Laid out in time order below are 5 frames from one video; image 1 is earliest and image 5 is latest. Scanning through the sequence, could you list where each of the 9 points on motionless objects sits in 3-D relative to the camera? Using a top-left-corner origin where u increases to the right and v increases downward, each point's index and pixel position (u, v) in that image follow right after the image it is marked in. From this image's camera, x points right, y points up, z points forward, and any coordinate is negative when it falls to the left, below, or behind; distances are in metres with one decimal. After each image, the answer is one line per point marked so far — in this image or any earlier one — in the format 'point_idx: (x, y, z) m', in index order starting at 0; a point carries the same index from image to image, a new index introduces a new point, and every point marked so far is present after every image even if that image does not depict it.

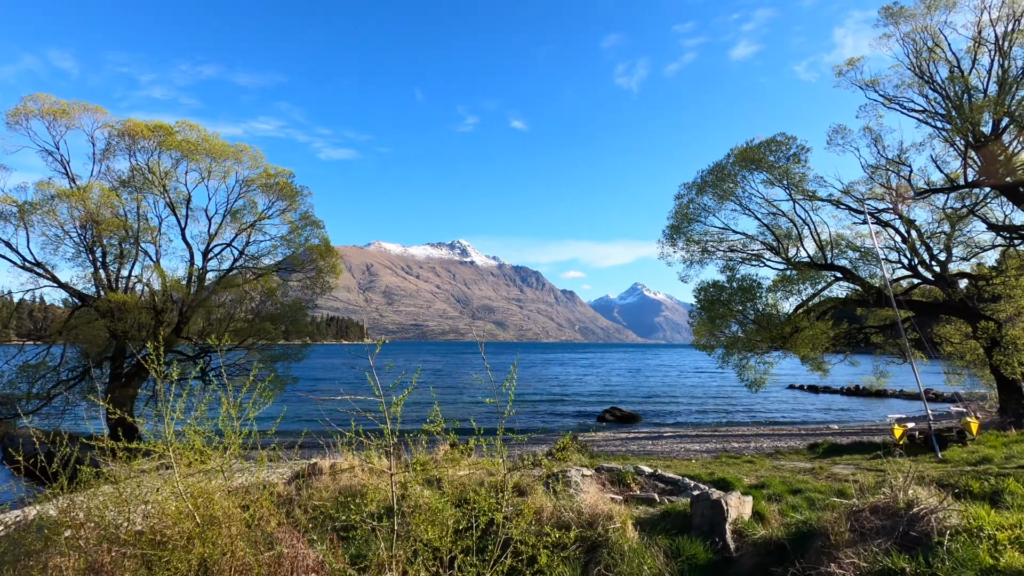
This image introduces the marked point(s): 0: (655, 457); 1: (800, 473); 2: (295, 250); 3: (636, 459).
0: (+3.2, -3.7, +11.3) m
1: (+5.1, -3.3, +9.1) m
2: (-7.9, +1.4, +18.7) m
3: (+2.6, -3.6, +10.7) m
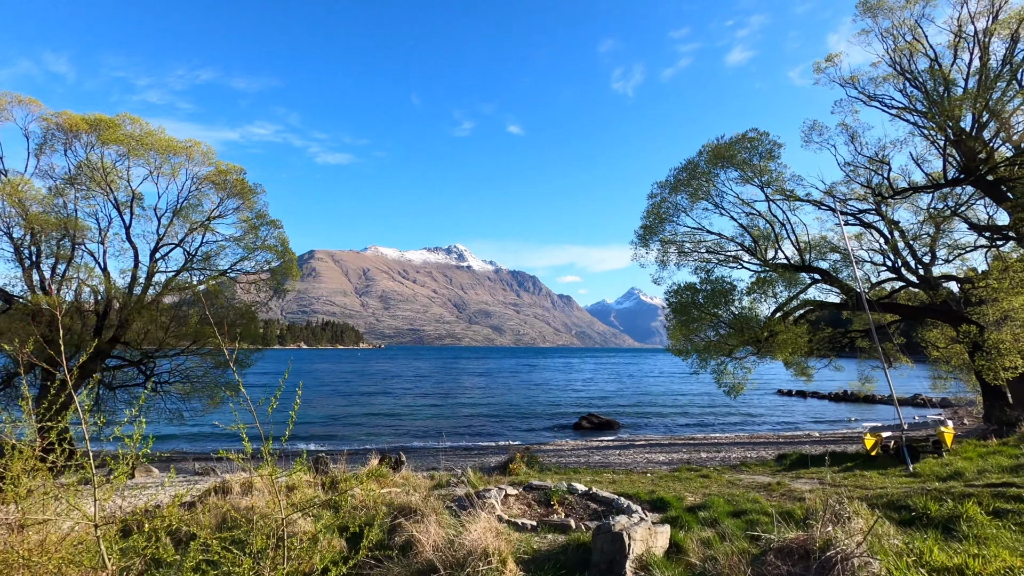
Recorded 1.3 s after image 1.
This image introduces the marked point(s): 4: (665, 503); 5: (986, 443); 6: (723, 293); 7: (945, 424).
0: (+2.0, -3.8, +10.5) m
1: (+3.9, -3.3, +8.3) m
2: (-9.1, +1.3, +17.9) m
3: (+1.4, -3.6, +9.9) m
4: (+2.1, -2.9, +7.0) m
5: (+11.8, -3.9, +12.8) m
6: (+7.9, -0.2, +19.2) m
7: (+10.5, -3.3, +12.4) m
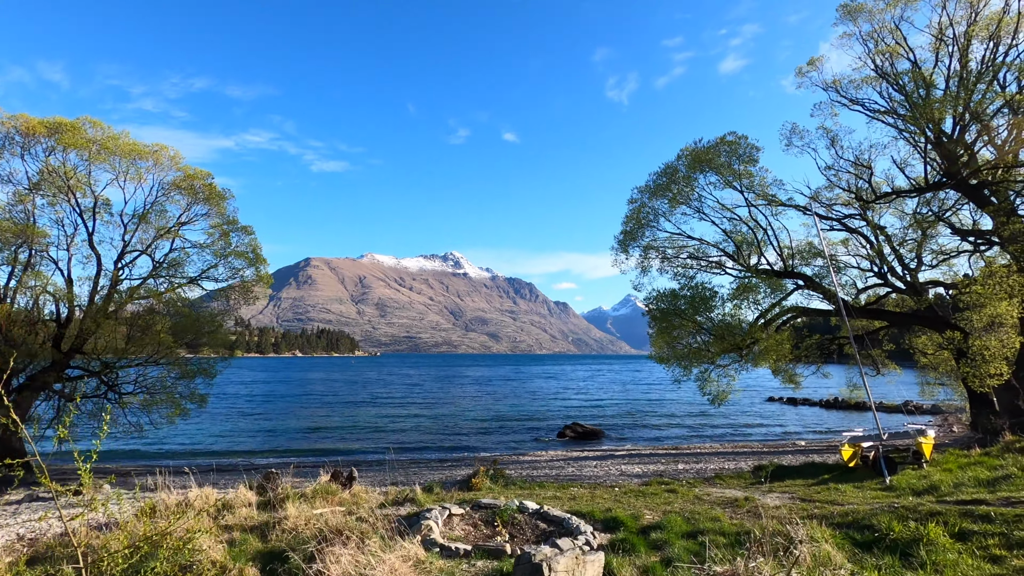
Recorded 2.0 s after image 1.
0: (+1.2, -3.9, +10.1) m
1: (+3.2, -3.4, +7.9) m
2: (-9.9, +1.0, +17.4) m
3: (+0.7, -3.7, +9.5) m
4: (+1.4, -3.0, +6.6) m
5: (+11.1, -4.0, +12.4) m
6: (+7.1, -0.4, +18.9) m
7: (+9.7, -3.4, +12.0) m
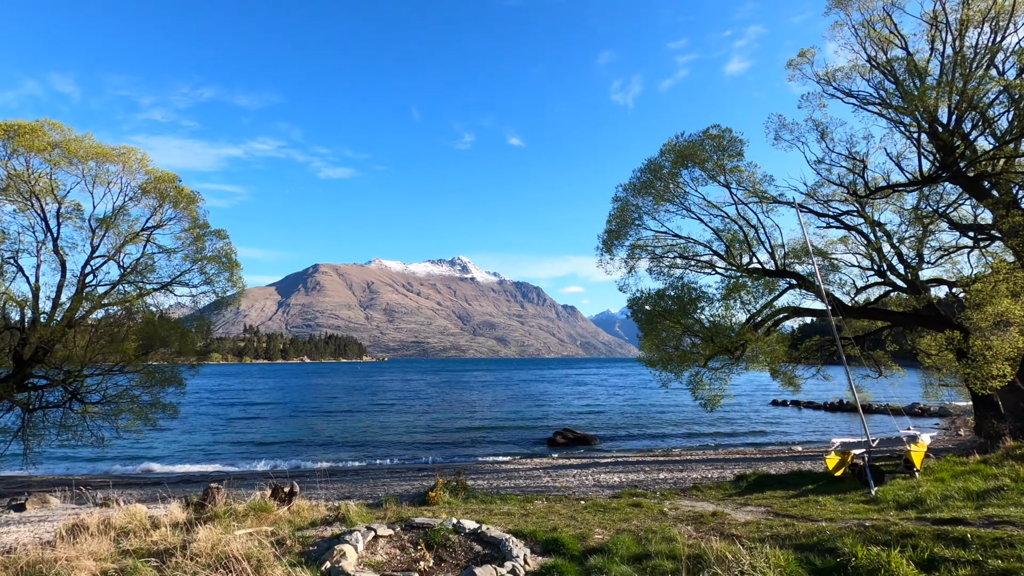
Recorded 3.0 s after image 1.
0: (+0.5, -3.9, +9.4) m
1: (+2.4, -3.4, +7.3) m
2: (-10.7, +0.9, +17.0) m
3: (-0.1, -3.7, +8.9) m
4: (+0.6, -3.0, +6.0) m
5: (+10.3, -3.9, +11.7) m
6: (+6.4, -0.4, +18.2) m
7: (+9.0, -3.3, +11.3) m
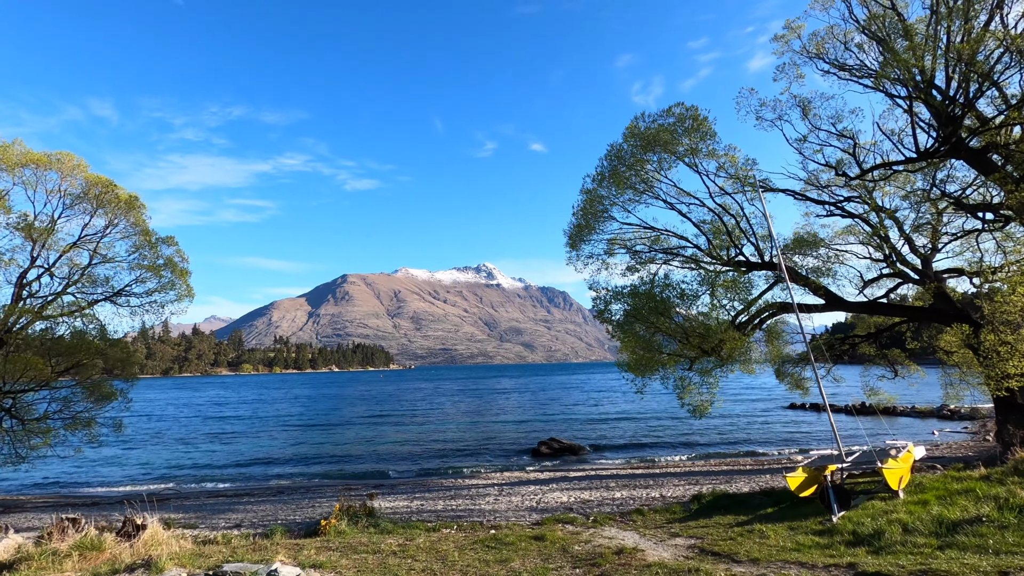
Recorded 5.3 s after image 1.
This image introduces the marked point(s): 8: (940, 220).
0: (-1.1, -3.8, +8.2) m
1: (+0.7, -3.2, +6.0) m
2: (-12.0, +0.6, +16.4) m
3: (-1.7, -3.7, +7.7) m
4: (-1.2, -2.9, +4.8) m
5: (+8.8, -3.7, +10.0) m
6: (+5.2, -0.3, +16.7) m
7: (+7.4, -3.1, +9.6) m
8: (+15.2, +2.5, +18.5) m
